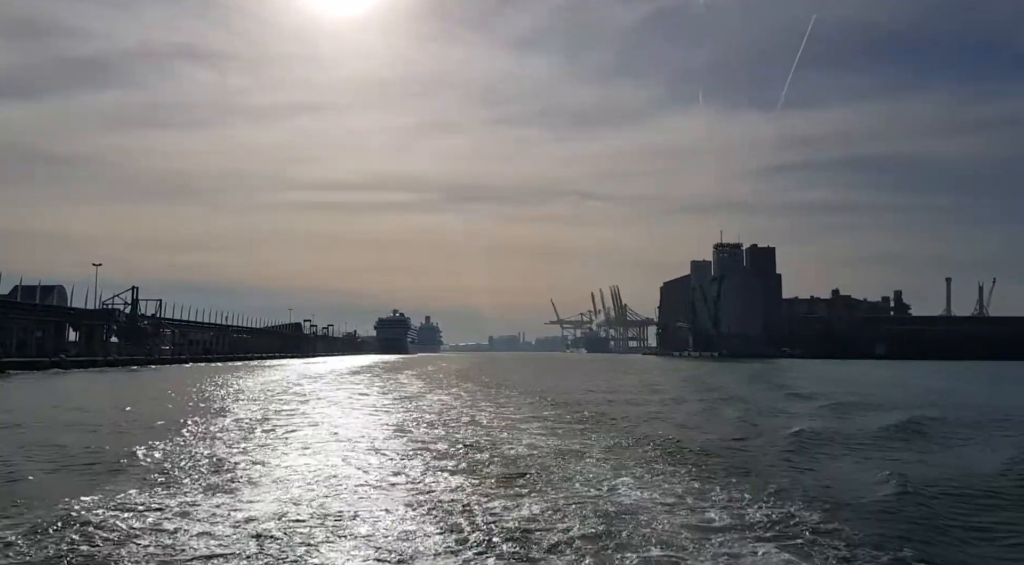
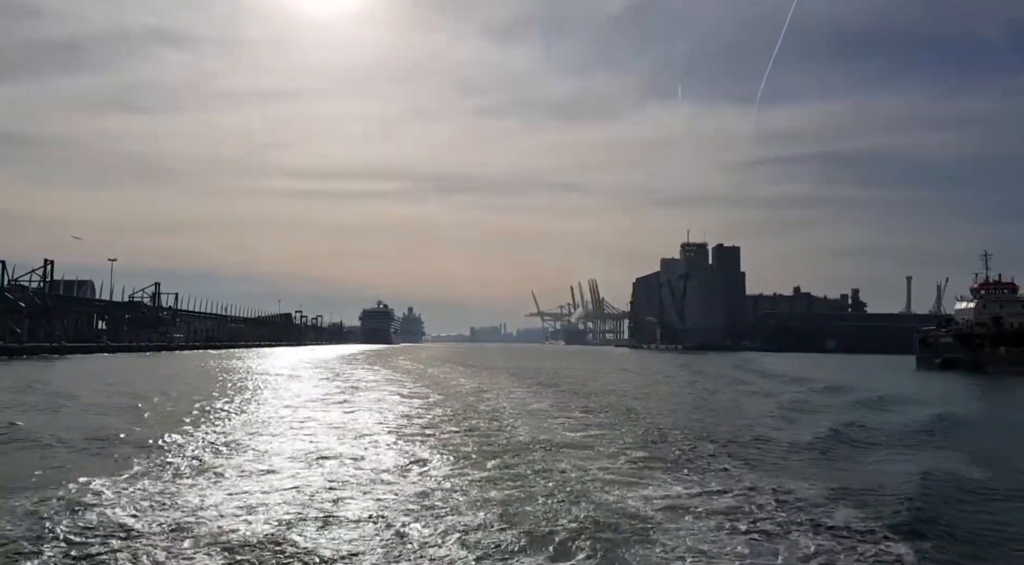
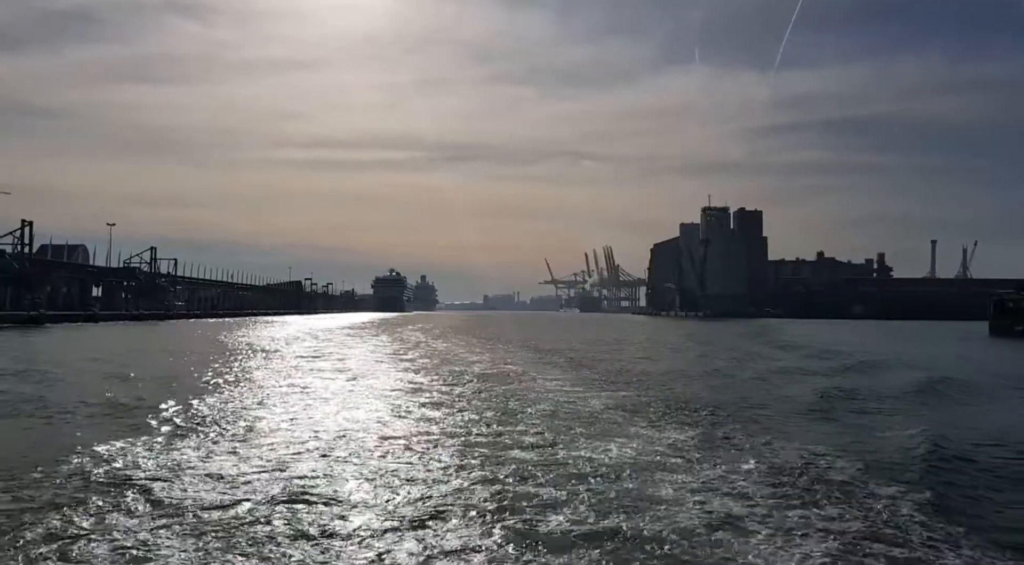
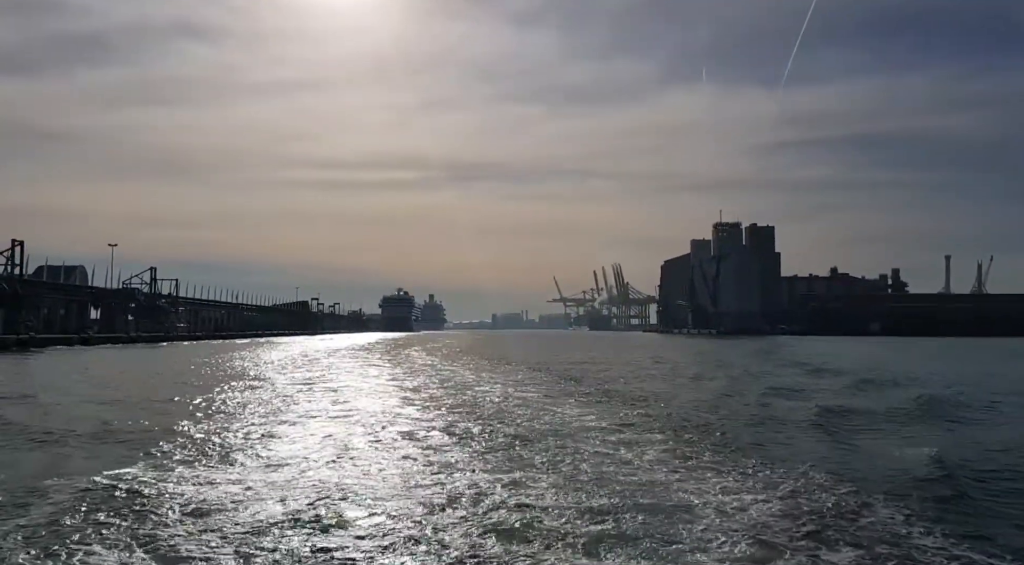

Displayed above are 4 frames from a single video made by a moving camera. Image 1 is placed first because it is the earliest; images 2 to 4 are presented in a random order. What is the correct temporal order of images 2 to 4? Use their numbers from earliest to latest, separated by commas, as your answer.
4, 3, 2
